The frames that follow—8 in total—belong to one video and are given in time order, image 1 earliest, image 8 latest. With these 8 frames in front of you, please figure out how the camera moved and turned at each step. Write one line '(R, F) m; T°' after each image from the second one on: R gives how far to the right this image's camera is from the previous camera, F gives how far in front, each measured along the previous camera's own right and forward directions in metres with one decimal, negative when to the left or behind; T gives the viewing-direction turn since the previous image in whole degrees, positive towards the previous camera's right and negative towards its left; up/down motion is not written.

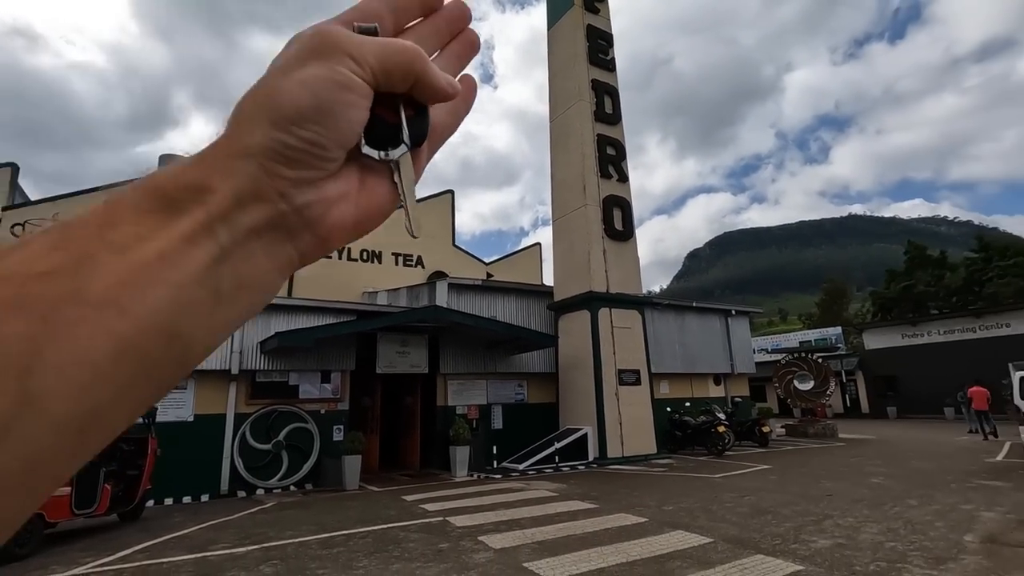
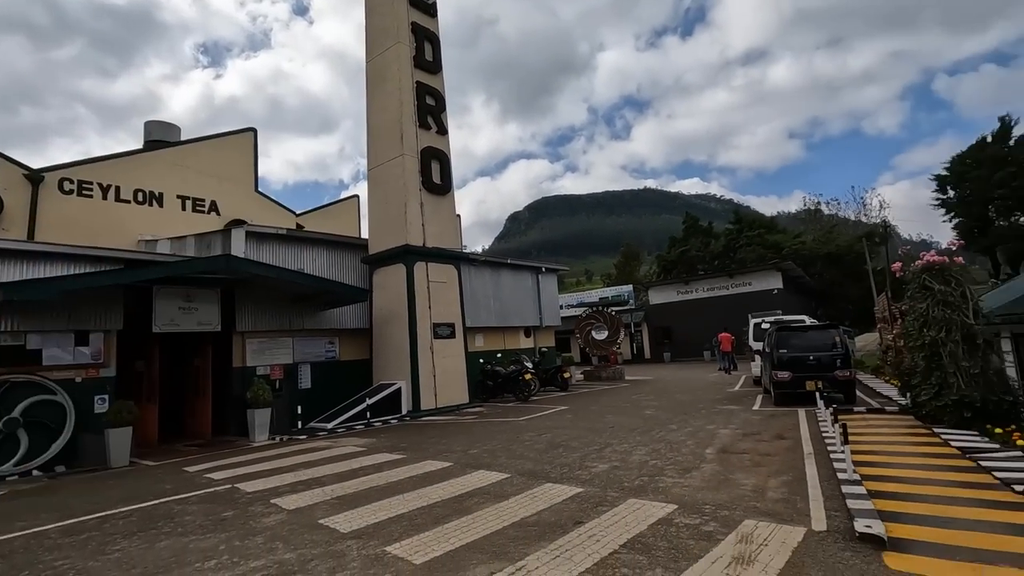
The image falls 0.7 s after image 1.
(+0.2, +0.1) m; +19°
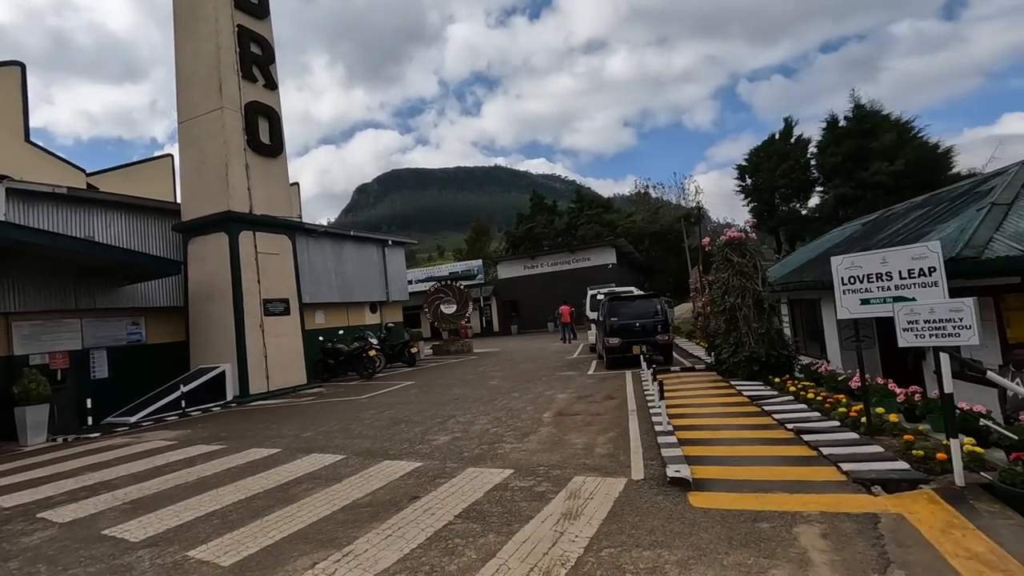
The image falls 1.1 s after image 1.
(+0.2, +0.2) m; +16°
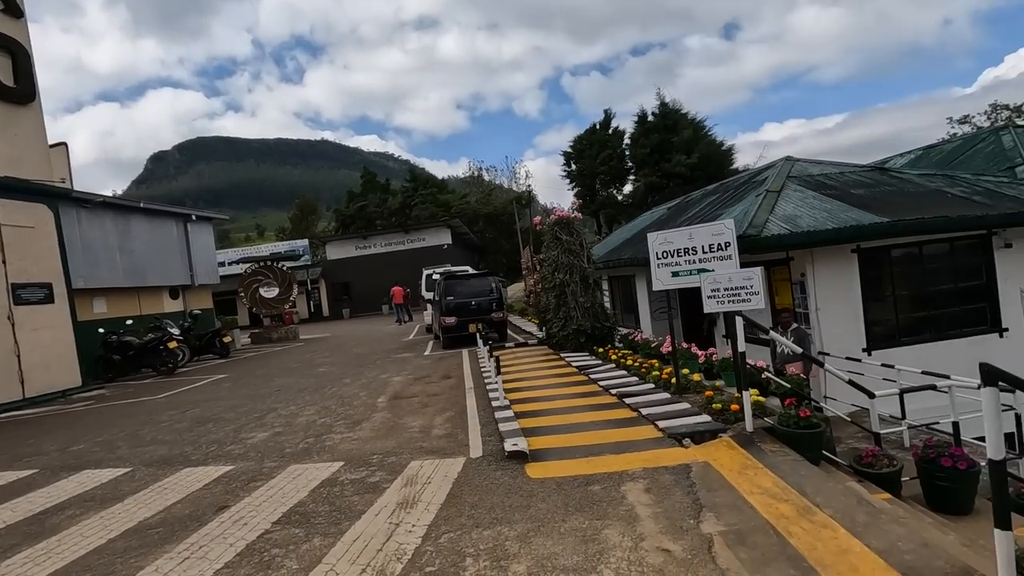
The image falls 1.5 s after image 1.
(+0.1, +0.3) m; +17°
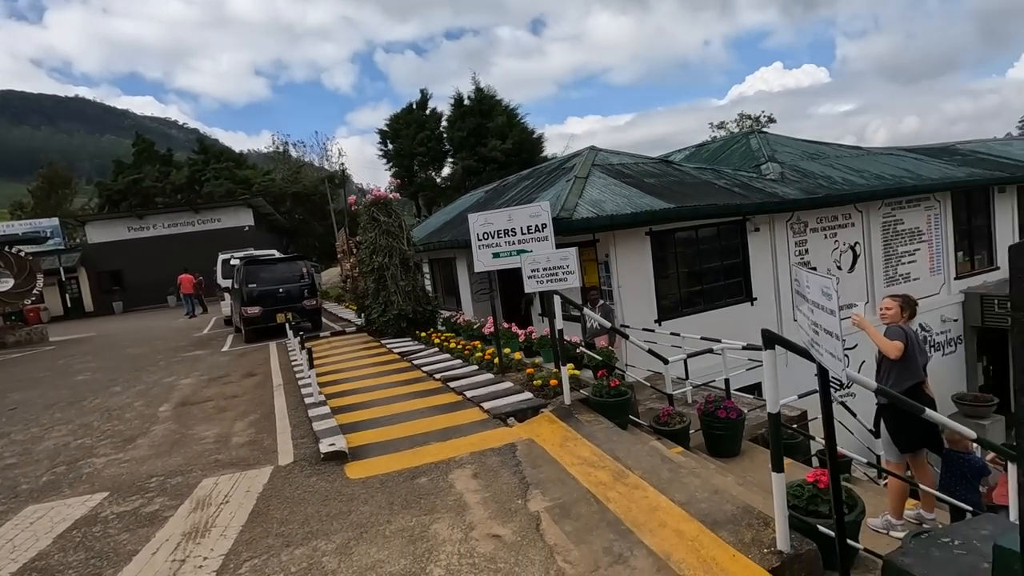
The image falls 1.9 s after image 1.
(0.0, +0.2) m; +19°
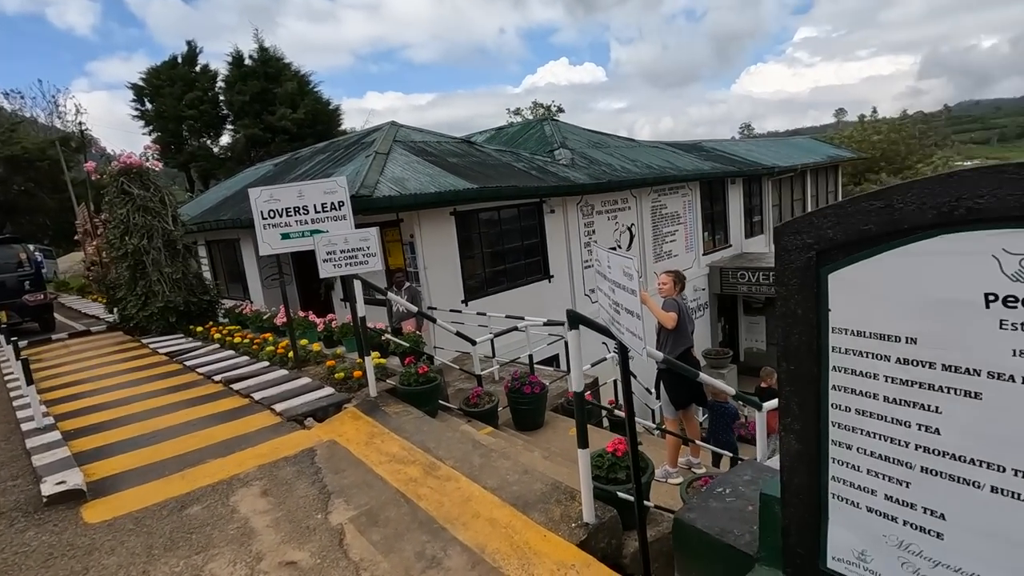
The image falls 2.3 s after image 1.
(+0.1, +0.3) m; +20°
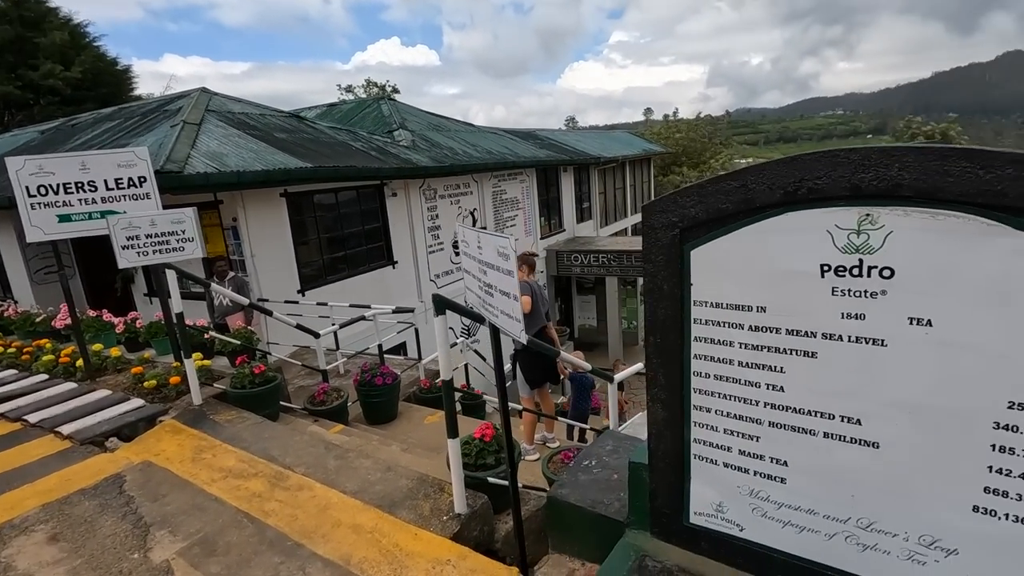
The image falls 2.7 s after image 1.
(-0.1, +0.2) m; +17°
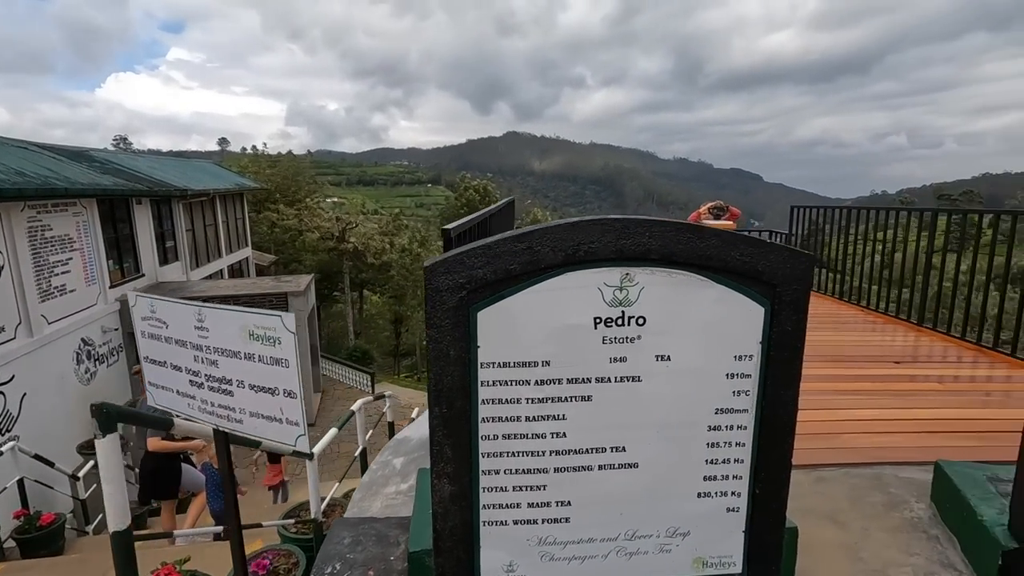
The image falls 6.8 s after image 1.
(-0.5, +0.4) m; +42°
